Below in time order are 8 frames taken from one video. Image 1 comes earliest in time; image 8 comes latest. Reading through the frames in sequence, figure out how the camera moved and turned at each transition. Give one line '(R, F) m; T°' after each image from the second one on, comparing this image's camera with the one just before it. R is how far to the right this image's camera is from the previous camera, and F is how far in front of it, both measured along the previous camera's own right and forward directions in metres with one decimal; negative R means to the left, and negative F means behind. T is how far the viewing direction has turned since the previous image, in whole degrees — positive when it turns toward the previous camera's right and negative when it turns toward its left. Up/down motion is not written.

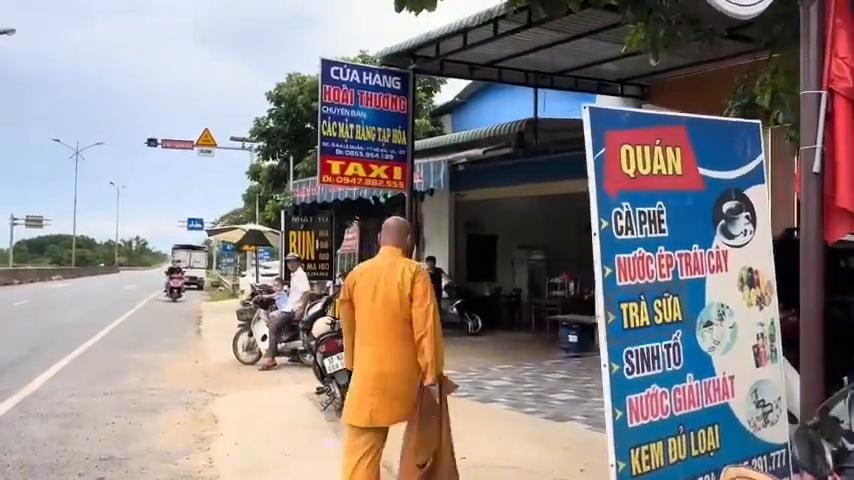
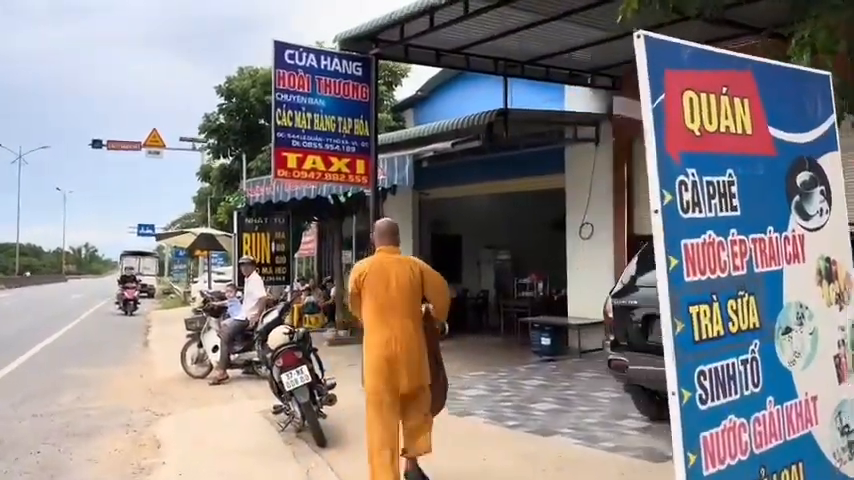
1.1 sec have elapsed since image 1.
(-0.1, +0.7) m; +3°
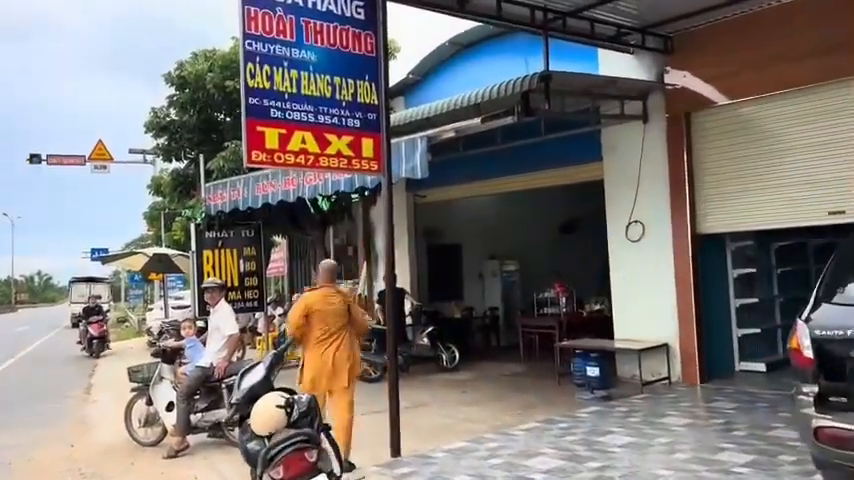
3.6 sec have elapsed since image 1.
(-0.6, +2.5) m; +3°
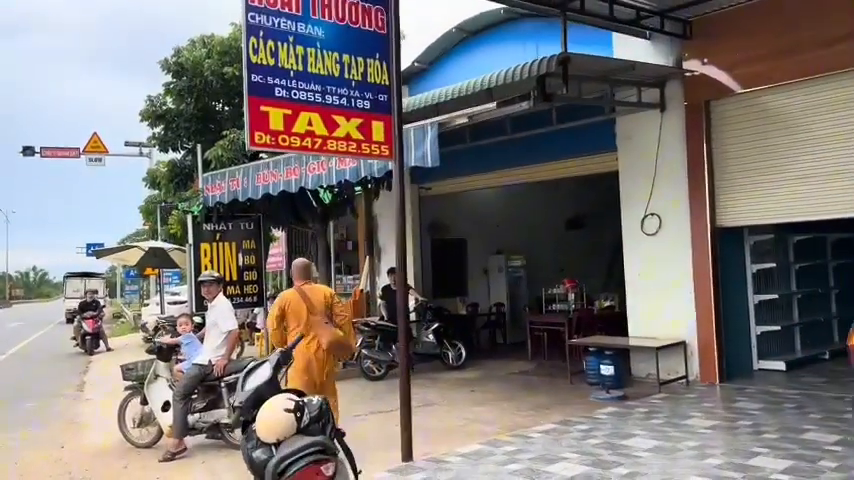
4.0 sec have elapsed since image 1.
(-0.1, +0.4) m; 0°
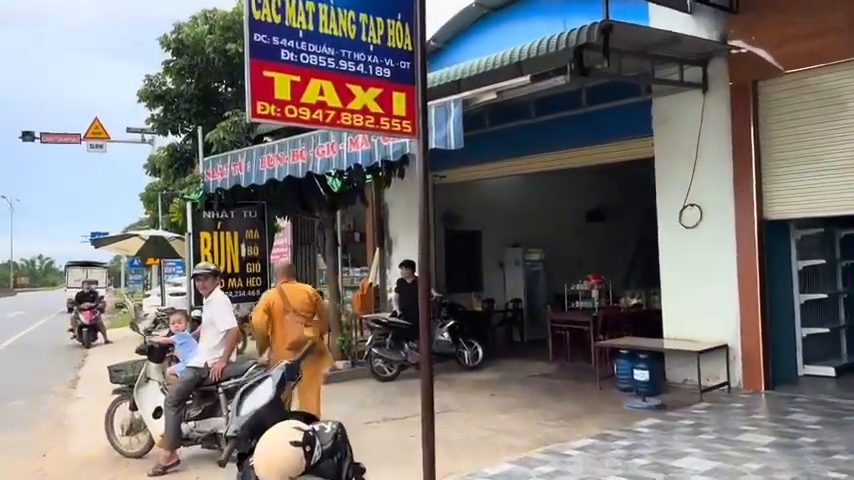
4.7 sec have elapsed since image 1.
(-0.2, +0.7) m; 0°
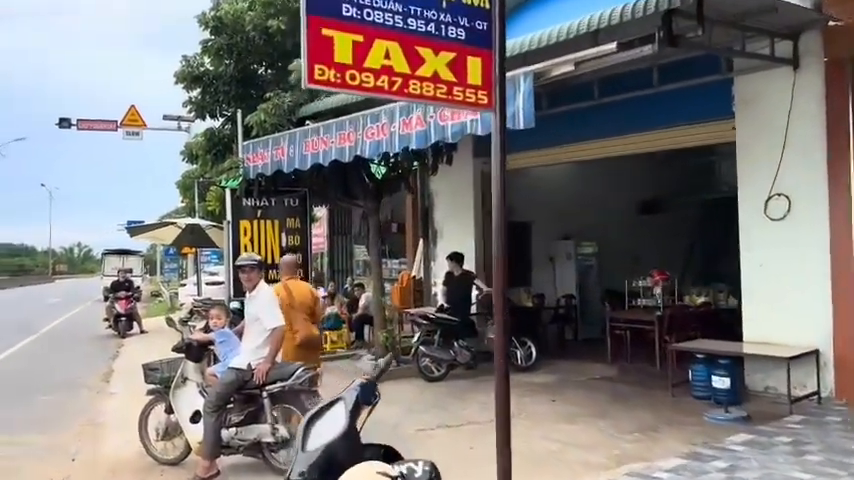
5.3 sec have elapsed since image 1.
(-0.3, +0.7) m; -2°
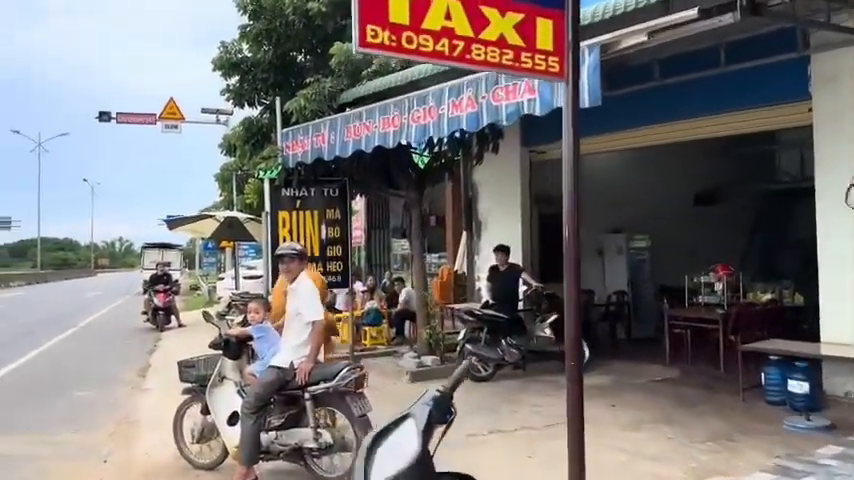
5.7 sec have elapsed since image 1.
(-0.2, +0.5) m; -3°
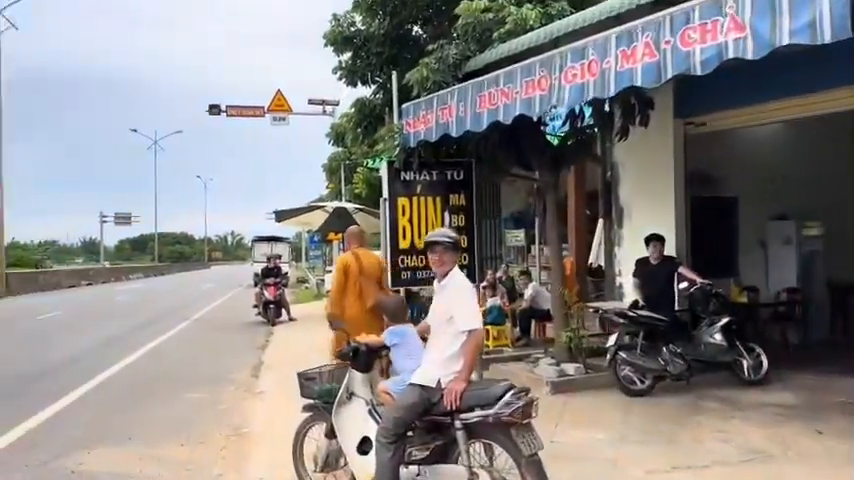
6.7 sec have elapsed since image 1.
(-0.5, +1.1) m; -8°
